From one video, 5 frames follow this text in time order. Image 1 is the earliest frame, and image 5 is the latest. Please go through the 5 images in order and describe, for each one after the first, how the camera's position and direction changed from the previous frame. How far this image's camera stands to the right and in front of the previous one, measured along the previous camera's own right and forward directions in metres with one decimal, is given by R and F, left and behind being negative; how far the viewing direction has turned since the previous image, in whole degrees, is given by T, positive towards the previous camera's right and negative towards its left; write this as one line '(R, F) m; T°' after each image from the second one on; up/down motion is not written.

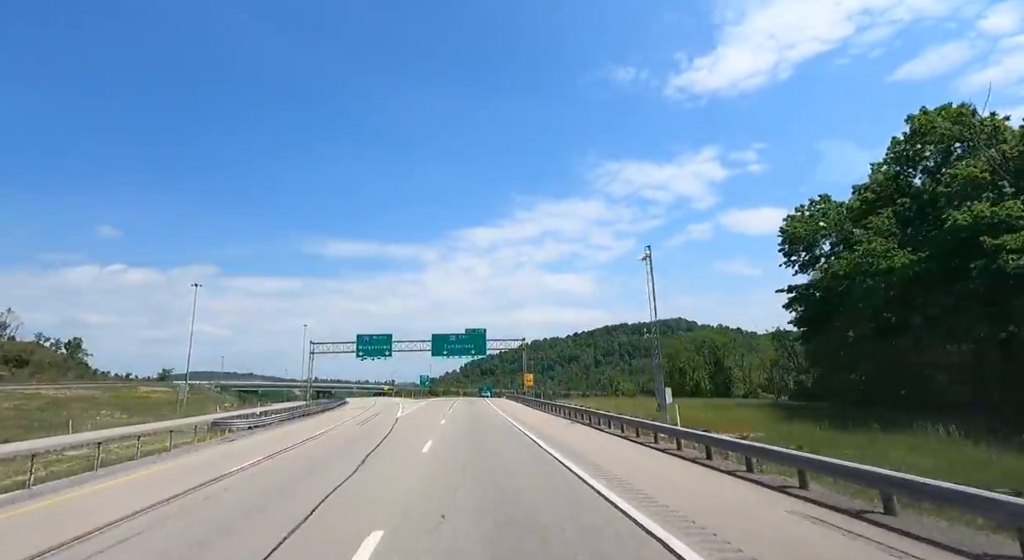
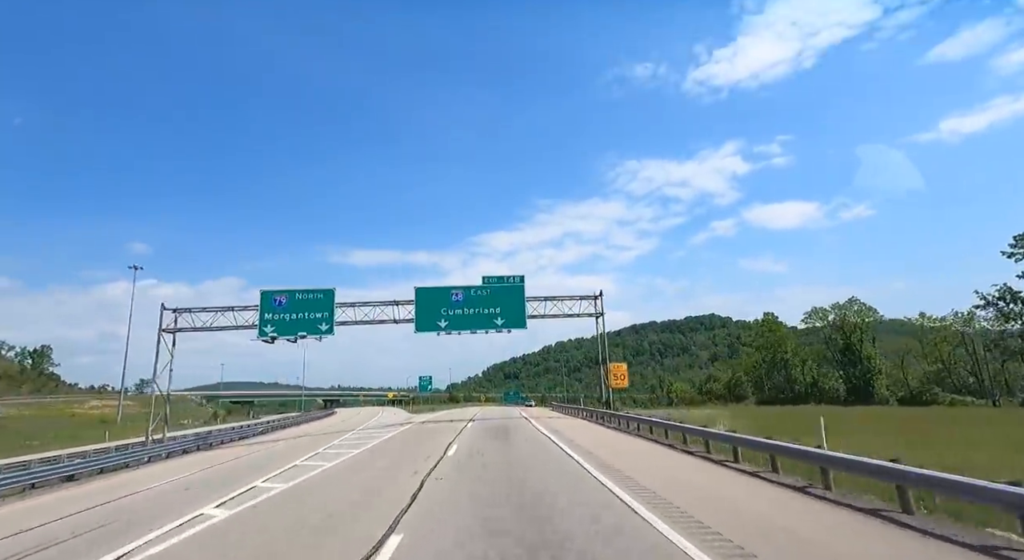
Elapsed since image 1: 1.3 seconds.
(-0.6, +8.1) m; -2°
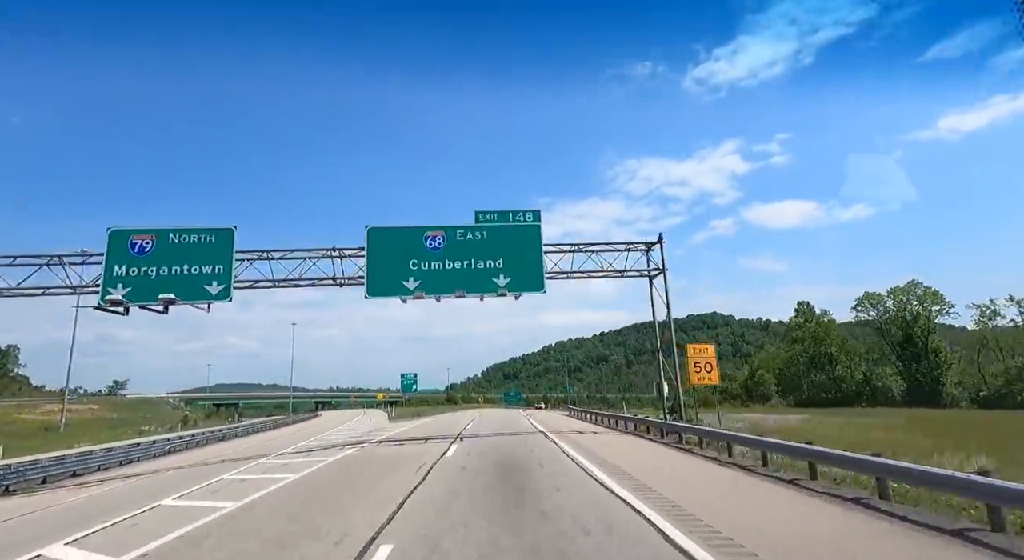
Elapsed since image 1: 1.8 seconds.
(-0.1, +3.0) m; 0°
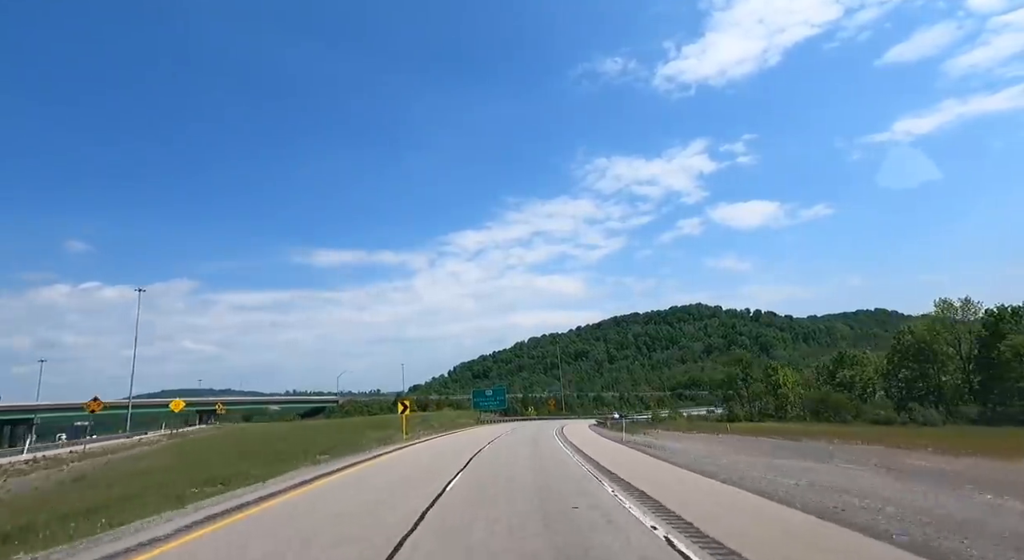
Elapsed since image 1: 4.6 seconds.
(-0.3, +17.8) m; +3°
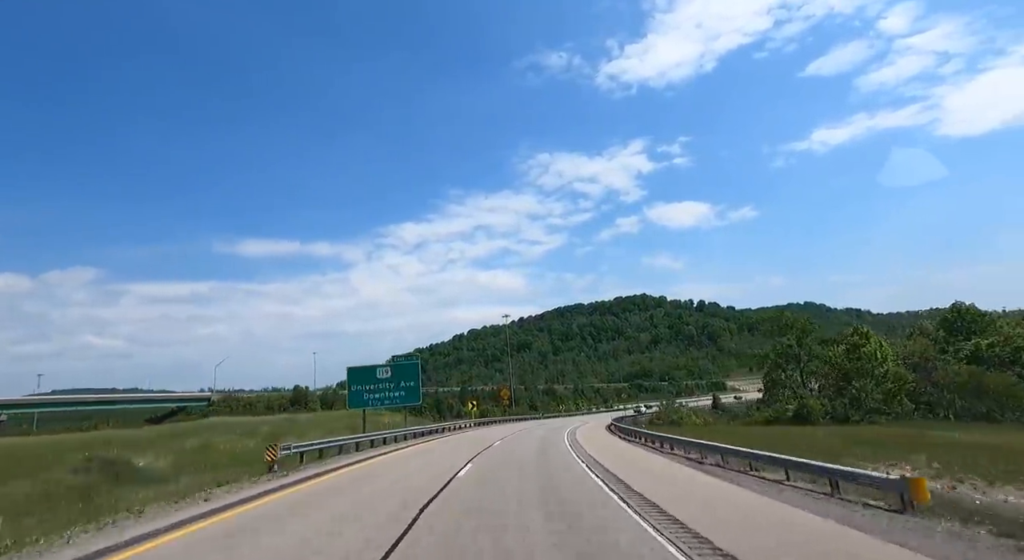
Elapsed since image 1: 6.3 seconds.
(+0.4, +11.0) m; +6°
